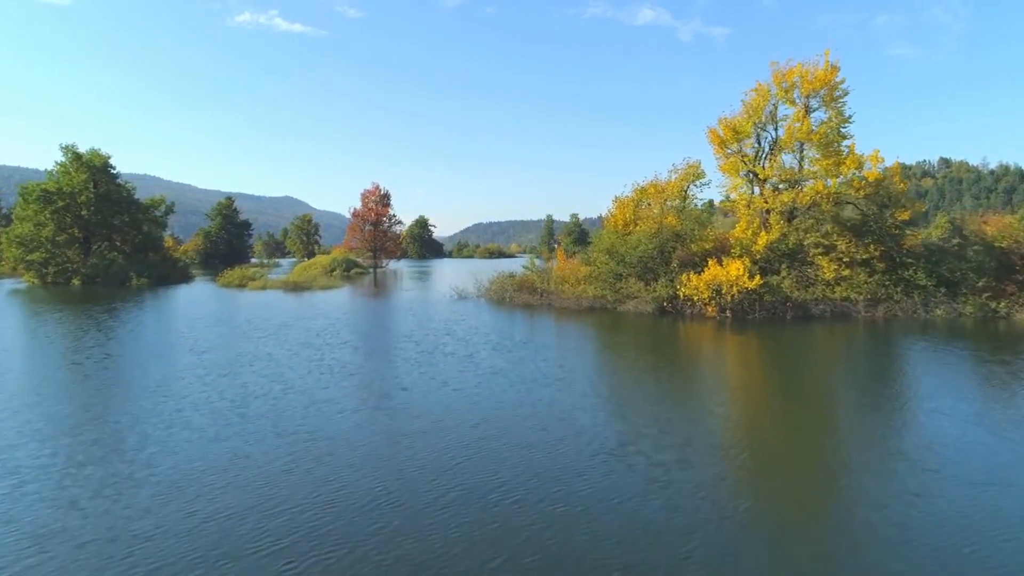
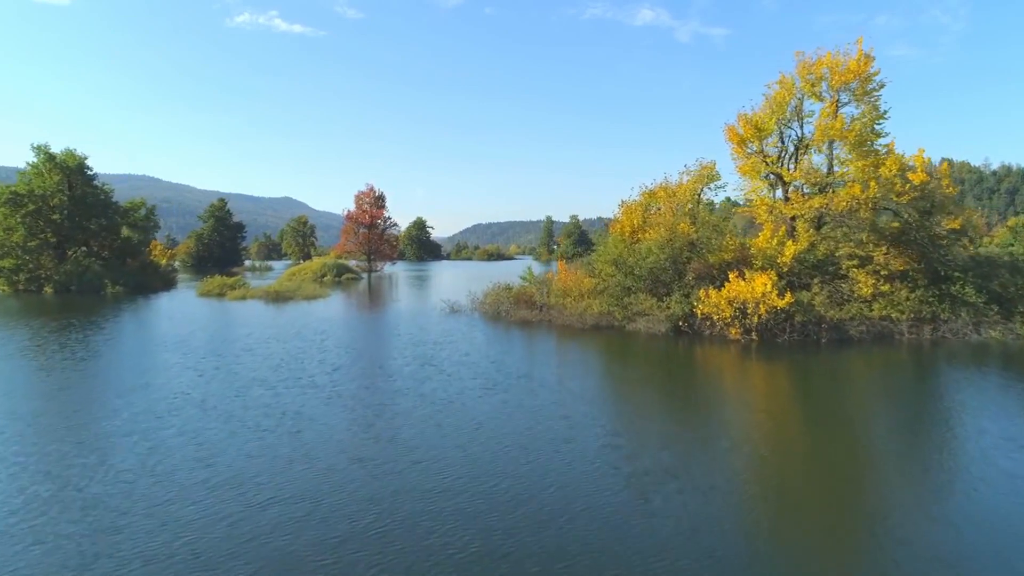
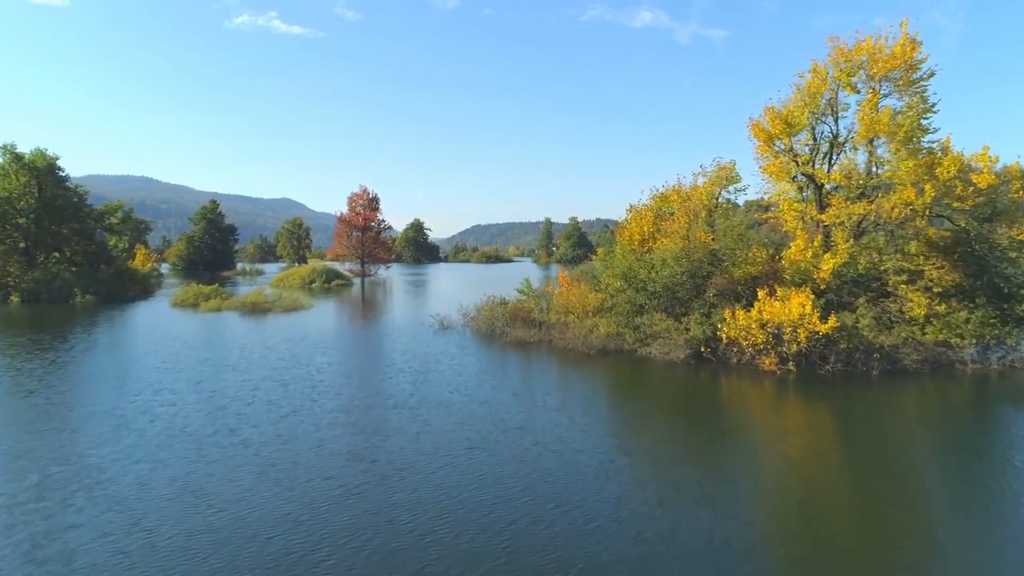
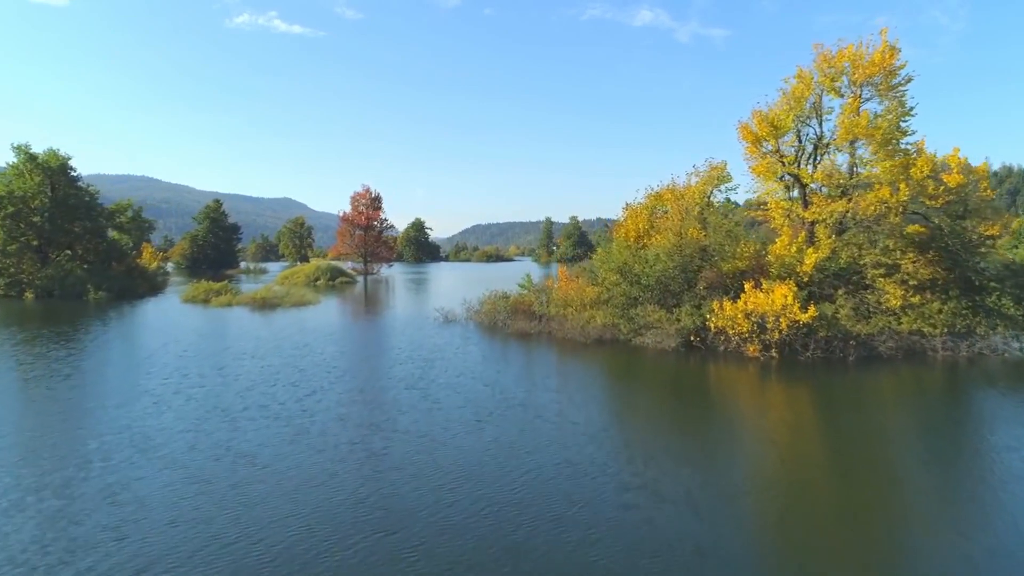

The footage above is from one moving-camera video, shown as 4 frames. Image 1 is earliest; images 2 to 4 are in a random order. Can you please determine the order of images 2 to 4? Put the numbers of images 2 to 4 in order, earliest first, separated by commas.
2, 4, 3
